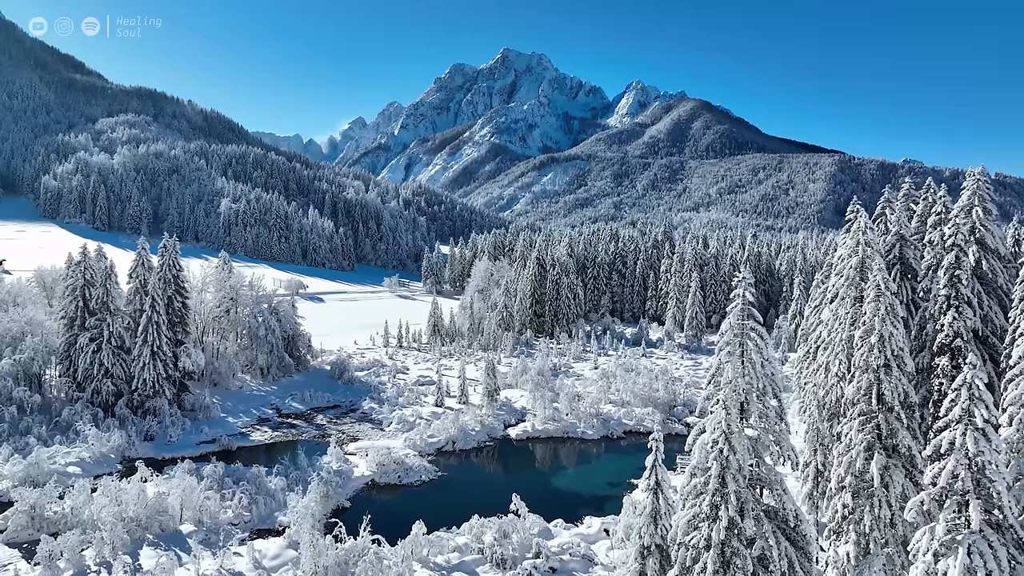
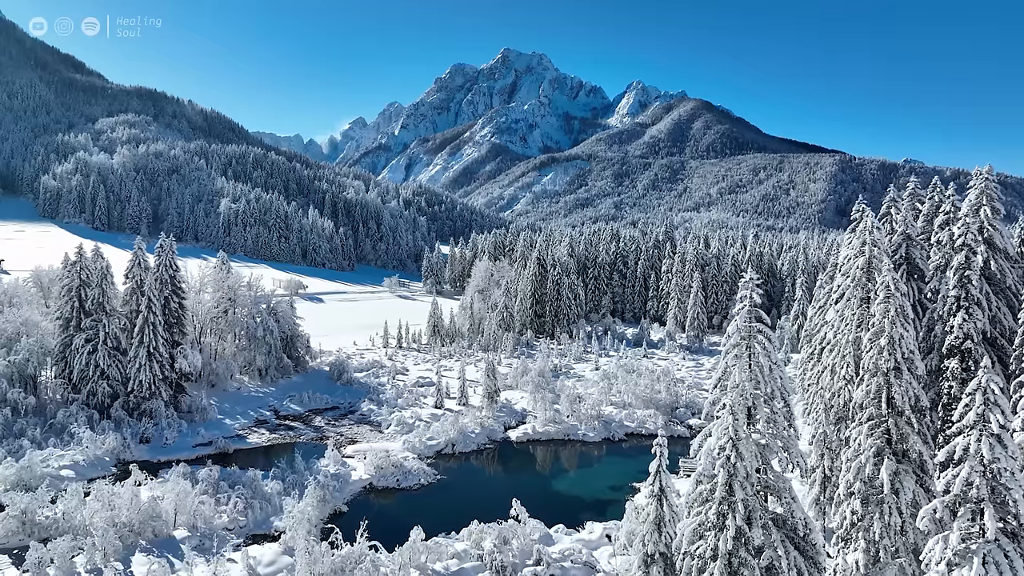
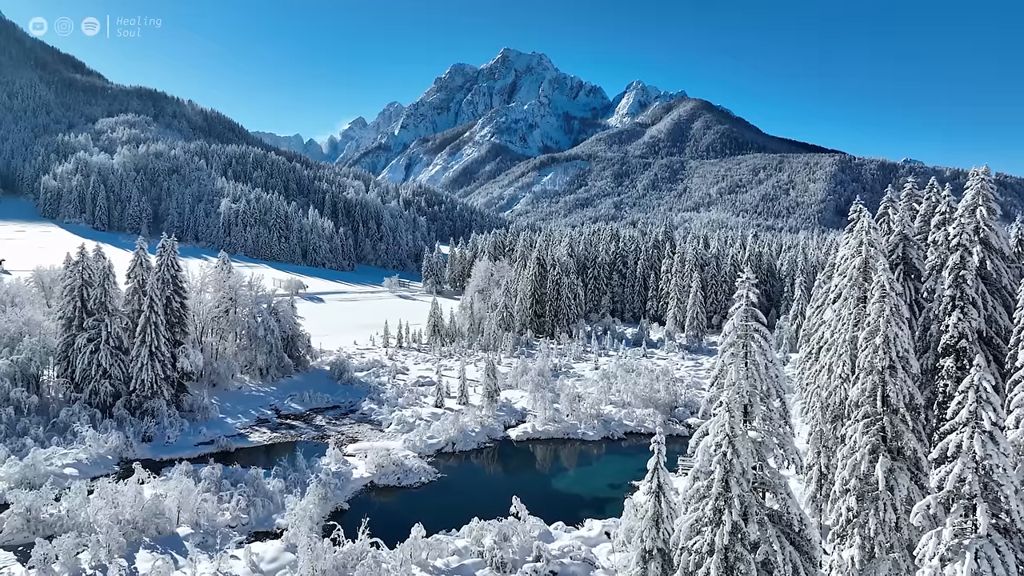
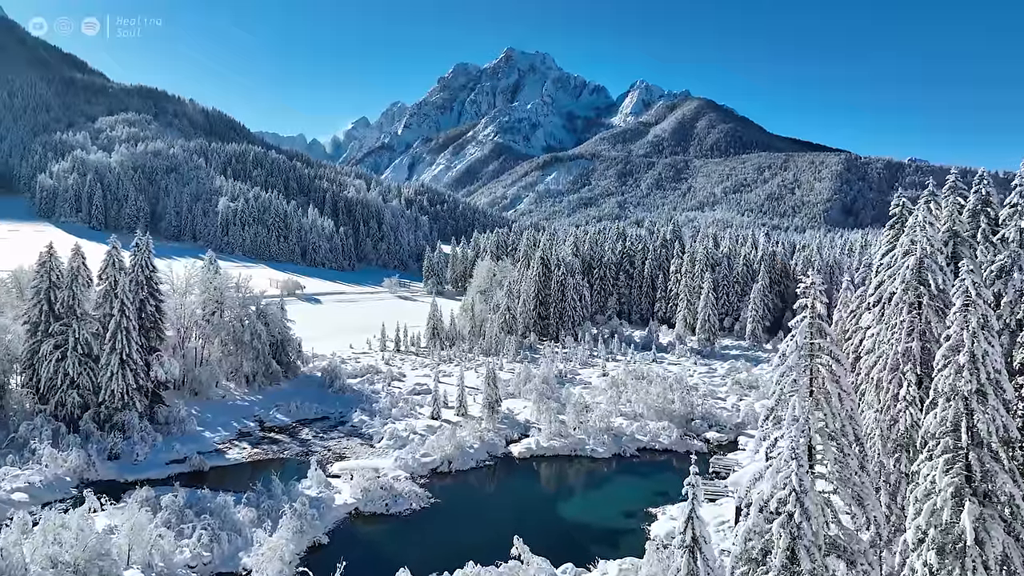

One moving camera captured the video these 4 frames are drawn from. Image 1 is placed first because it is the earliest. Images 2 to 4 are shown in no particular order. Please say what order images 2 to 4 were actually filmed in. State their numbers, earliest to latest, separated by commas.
3, 2, 4
